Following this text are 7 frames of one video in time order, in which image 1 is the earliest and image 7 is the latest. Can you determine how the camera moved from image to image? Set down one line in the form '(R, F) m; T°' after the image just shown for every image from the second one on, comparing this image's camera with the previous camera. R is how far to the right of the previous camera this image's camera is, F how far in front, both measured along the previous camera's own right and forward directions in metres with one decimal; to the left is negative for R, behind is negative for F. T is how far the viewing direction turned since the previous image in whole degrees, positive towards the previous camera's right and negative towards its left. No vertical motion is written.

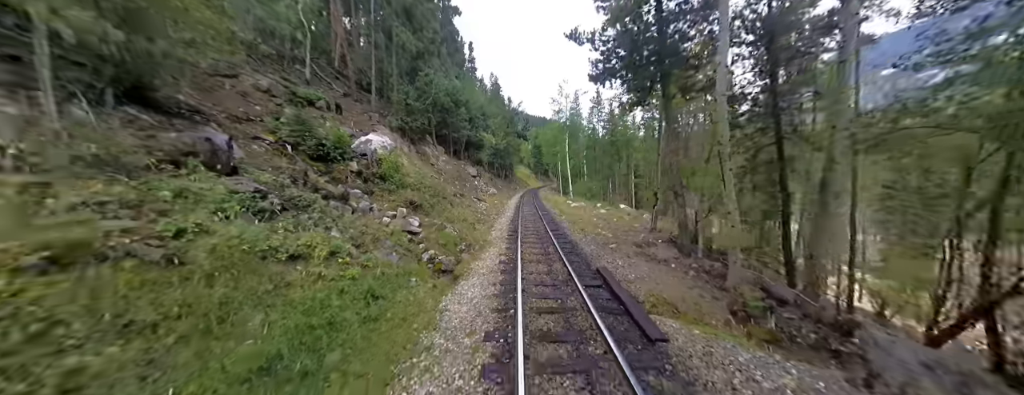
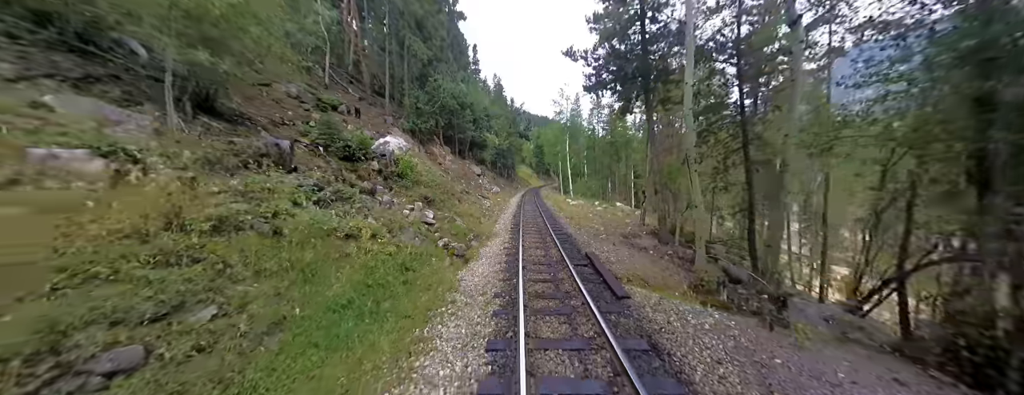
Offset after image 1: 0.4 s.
(0.0, -1.4) m; 0°
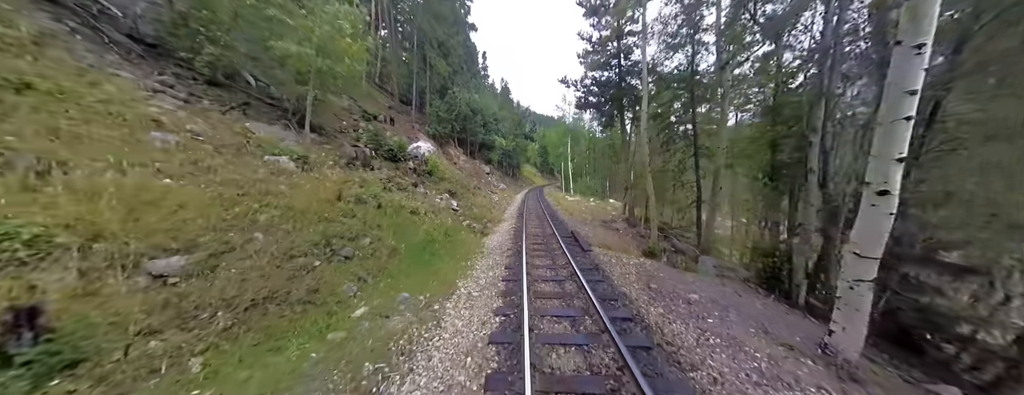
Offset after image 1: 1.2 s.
(-0.1, -3.3) m; -1°
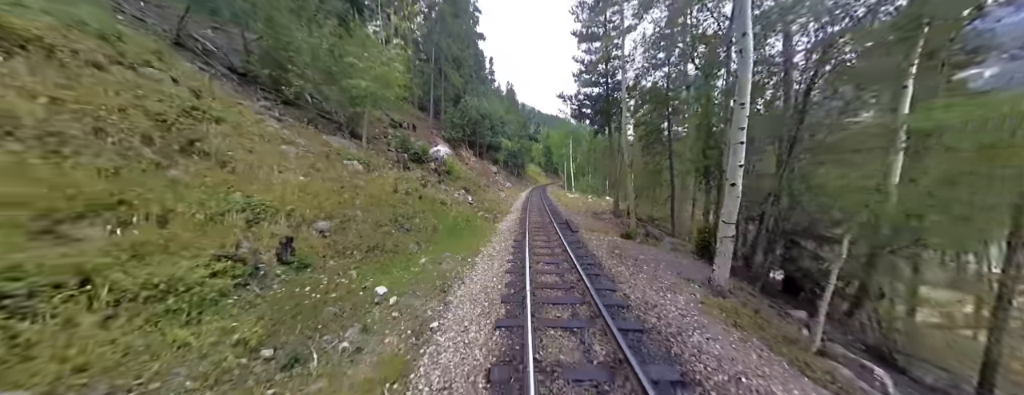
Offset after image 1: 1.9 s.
(-0.1, -2.9) m; -1°
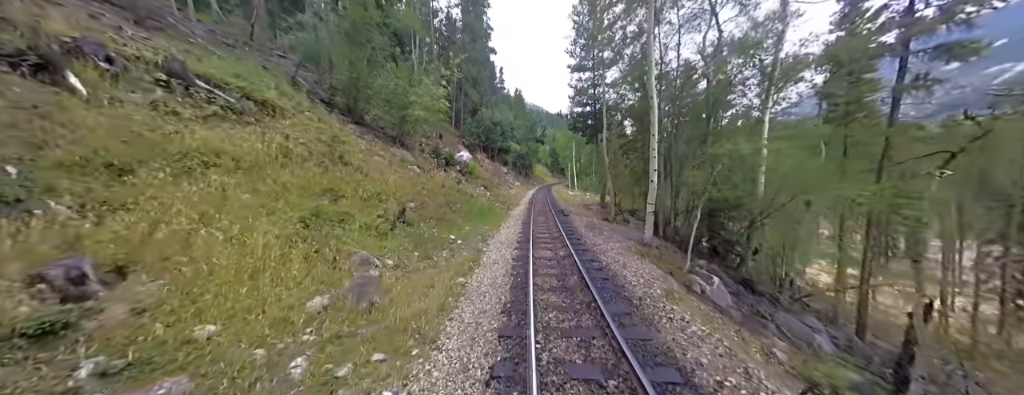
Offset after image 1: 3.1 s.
(-0.1, -4.9) m; -2°
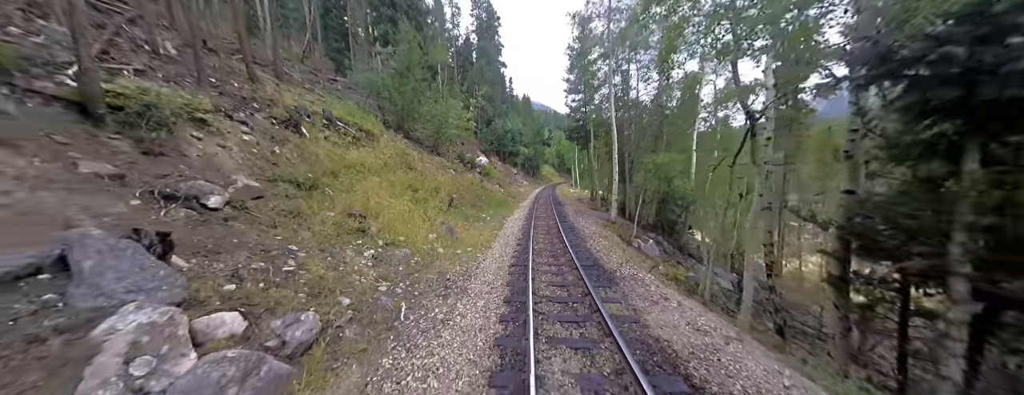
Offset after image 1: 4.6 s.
(-0.1, -6.1) m; -2°
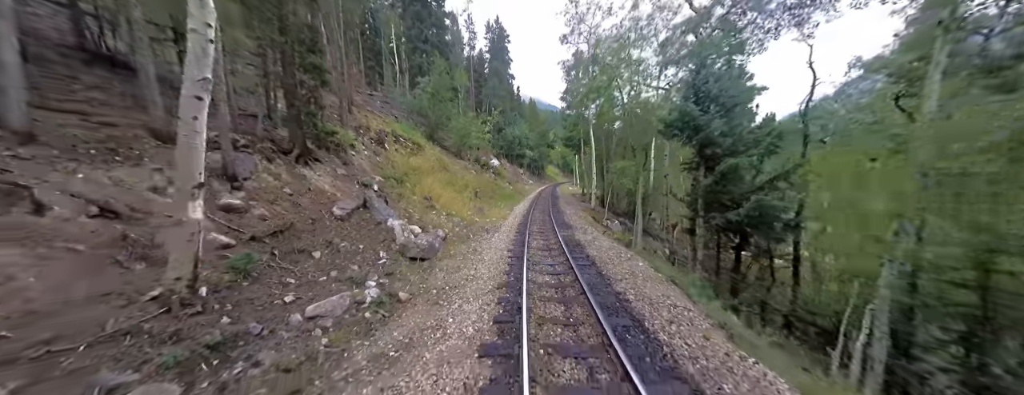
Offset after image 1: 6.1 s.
(-0.1, -7.0) m; -1°
